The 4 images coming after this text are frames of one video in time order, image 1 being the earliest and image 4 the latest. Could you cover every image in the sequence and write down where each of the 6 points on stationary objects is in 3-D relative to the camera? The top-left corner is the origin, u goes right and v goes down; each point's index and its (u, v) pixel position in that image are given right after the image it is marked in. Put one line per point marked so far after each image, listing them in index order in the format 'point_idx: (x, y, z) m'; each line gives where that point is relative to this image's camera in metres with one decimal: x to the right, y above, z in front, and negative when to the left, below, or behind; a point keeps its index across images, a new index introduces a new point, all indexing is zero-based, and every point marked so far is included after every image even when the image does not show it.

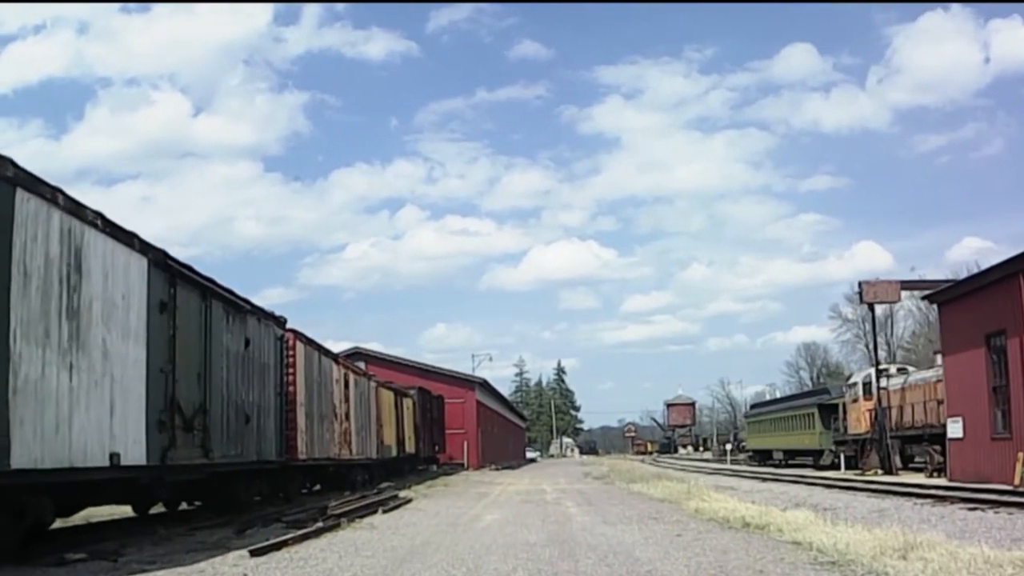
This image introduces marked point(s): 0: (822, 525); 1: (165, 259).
0: (+5.4, -4.2, +18.0) m
1: (-5.3, +0.5, +15.5) m
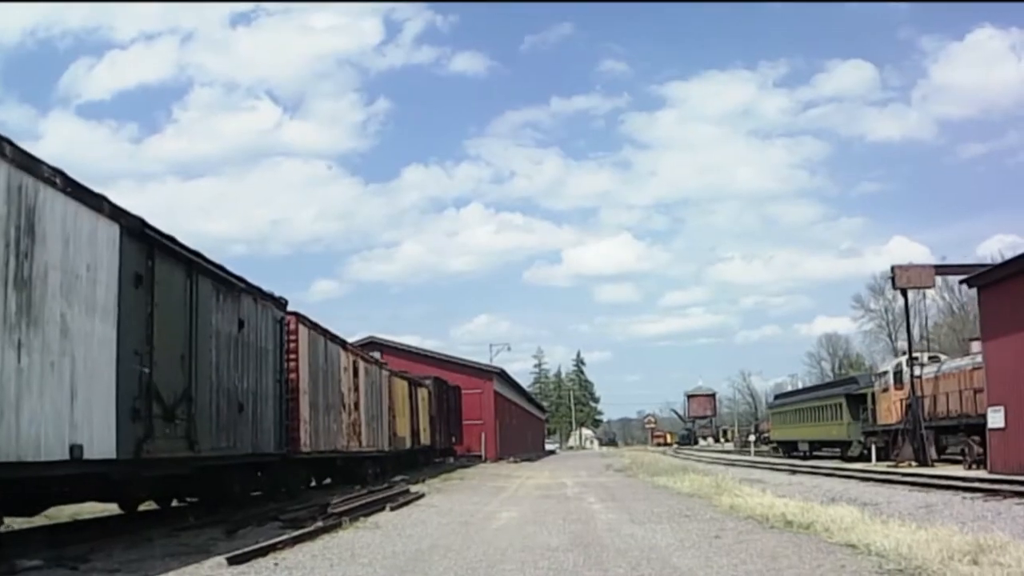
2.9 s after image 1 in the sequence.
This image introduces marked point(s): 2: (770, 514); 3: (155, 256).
0: (+5.7, -3.8, +16.3) m
1: (-5.0, +0.8, +13.9) m
2: (+4.4, -3.9, +17.5) m
3: (-5.0, +0.5, +14.5) m
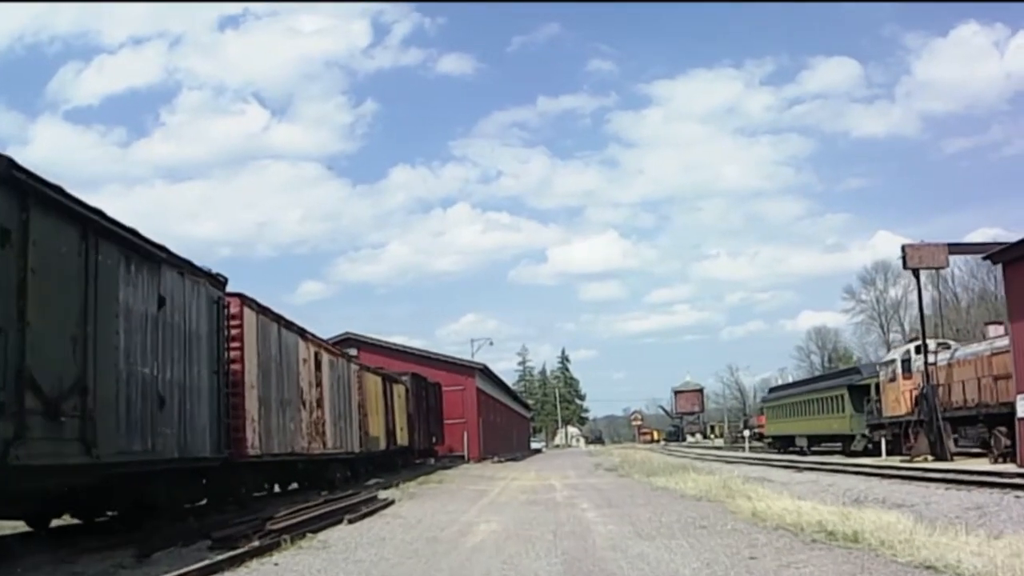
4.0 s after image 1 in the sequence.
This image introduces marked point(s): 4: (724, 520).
0: (+5.4, -3.2, +13.4) m
1: (-5.3, +1.2, +10.8) m
2: (+4.1, -3.3, +14.5) m
3: (-5.3, +0.9, +11.4) m
4: (+3.1, -3.4, +15.2) m
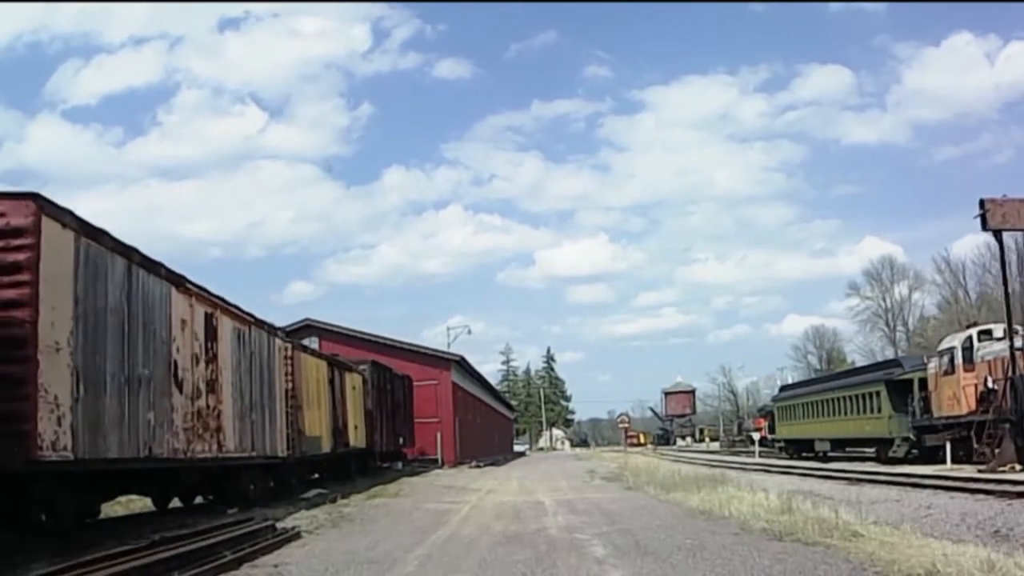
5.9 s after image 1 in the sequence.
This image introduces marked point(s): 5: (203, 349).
0: (+5.1, -2.1, +5.8) m
1: (-5.5, +2.5, +3.1) m
2: (+3.8, -2.2, +6.9) m
3: (-5.5, +2.1, +3.6) m
4: (+2.8, -2.3, +7.5) m
5: (-5.4, -1.1, +18.0) m
